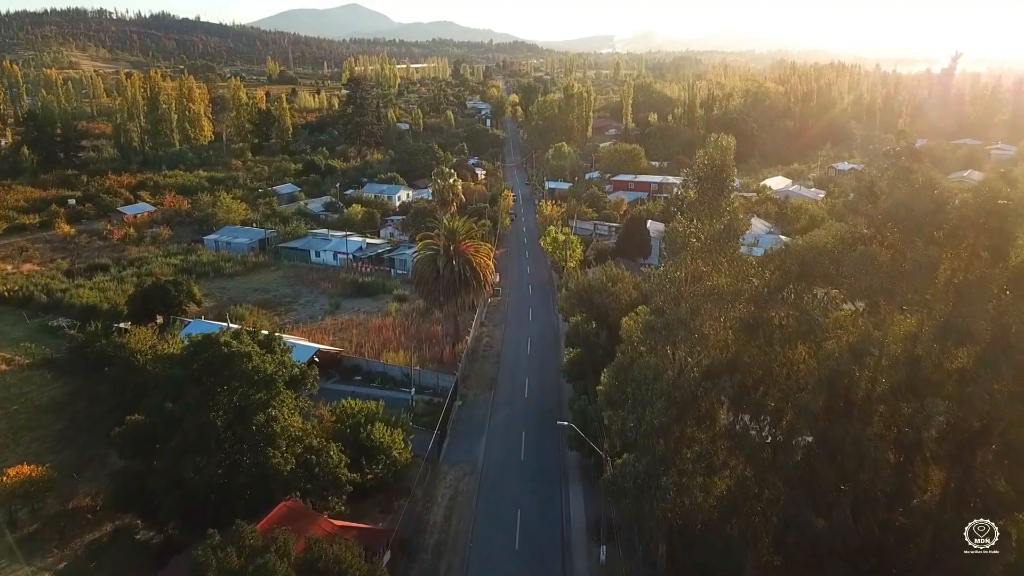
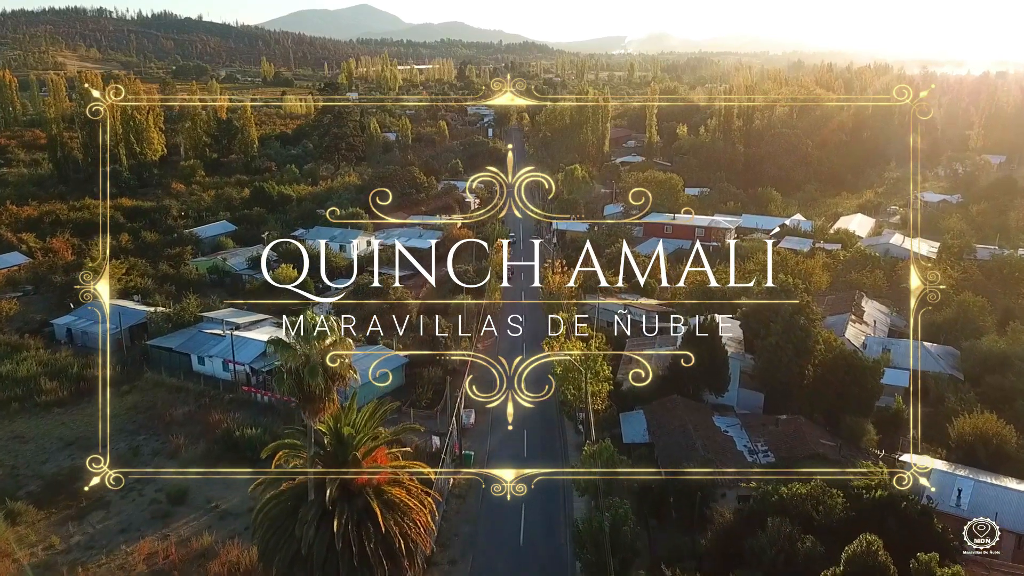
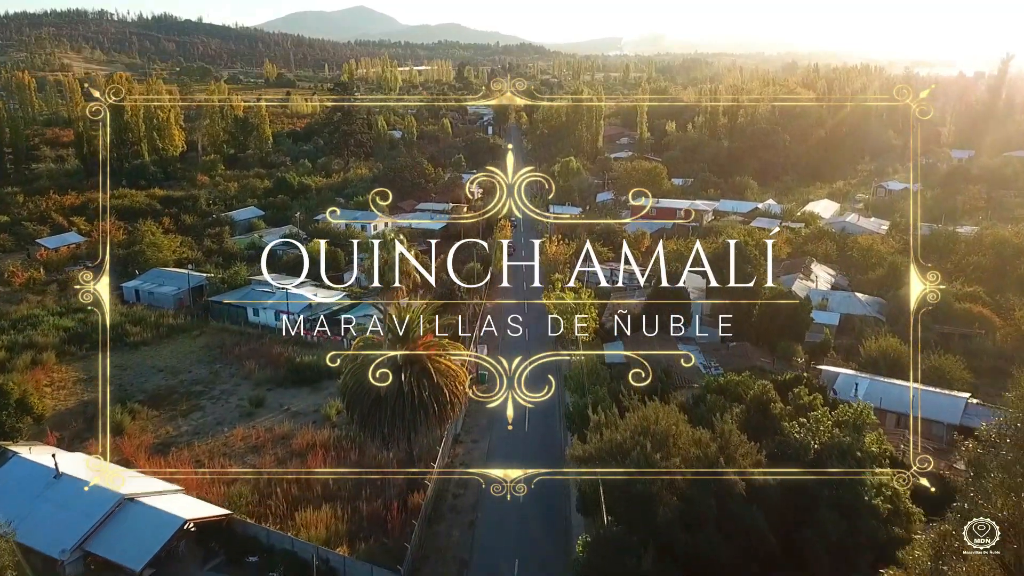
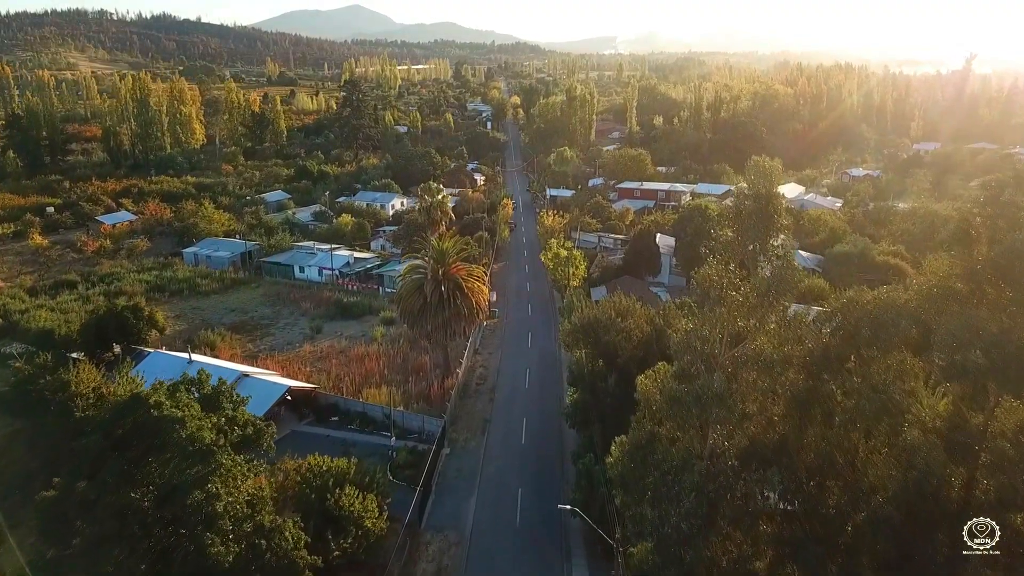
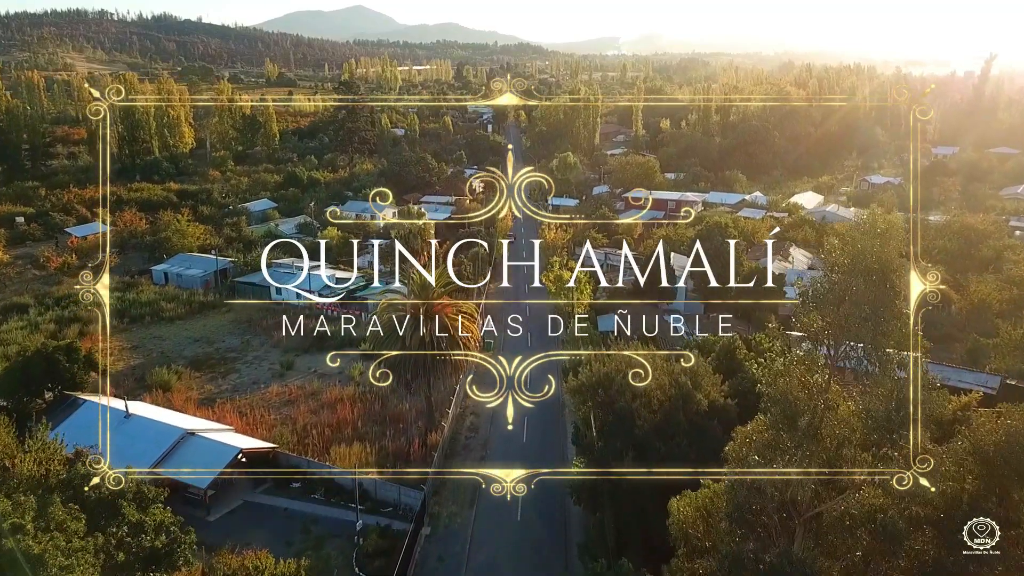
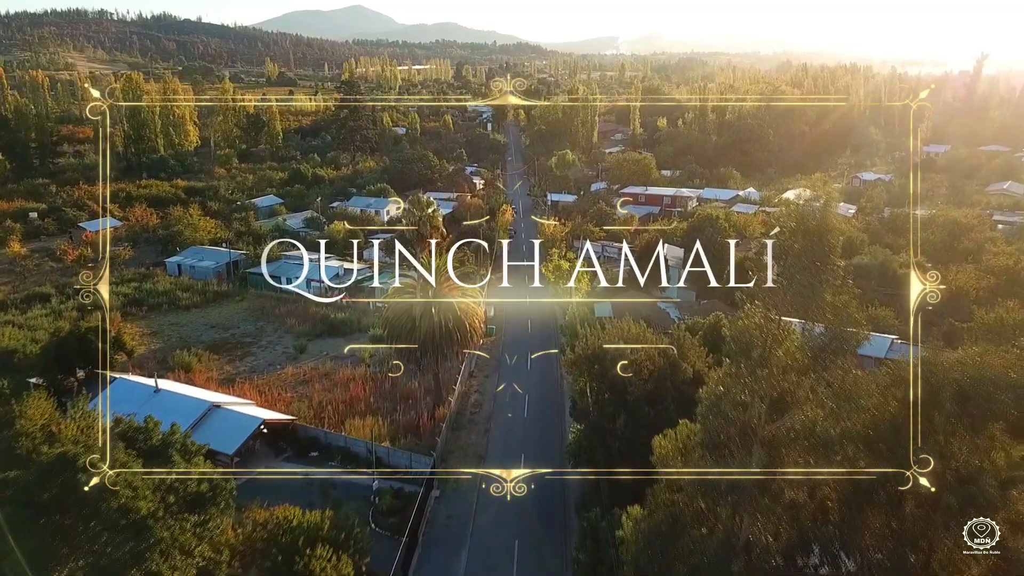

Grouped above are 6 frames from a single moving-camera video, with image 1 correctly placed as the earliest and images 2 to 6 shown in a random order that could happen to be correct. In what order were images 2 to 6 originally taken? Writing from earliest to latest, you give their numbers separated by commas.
4, 6, 5, 3, 2
